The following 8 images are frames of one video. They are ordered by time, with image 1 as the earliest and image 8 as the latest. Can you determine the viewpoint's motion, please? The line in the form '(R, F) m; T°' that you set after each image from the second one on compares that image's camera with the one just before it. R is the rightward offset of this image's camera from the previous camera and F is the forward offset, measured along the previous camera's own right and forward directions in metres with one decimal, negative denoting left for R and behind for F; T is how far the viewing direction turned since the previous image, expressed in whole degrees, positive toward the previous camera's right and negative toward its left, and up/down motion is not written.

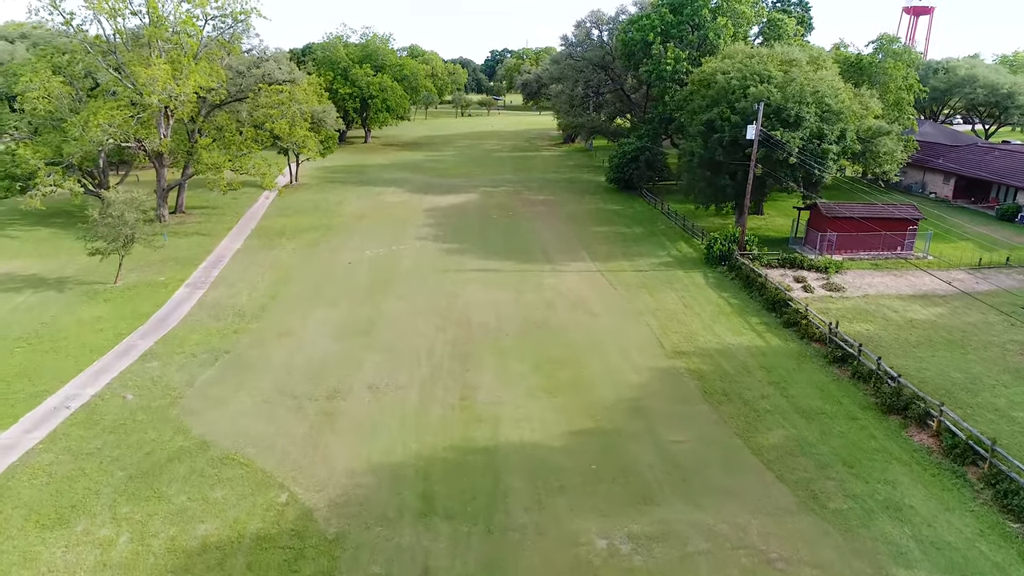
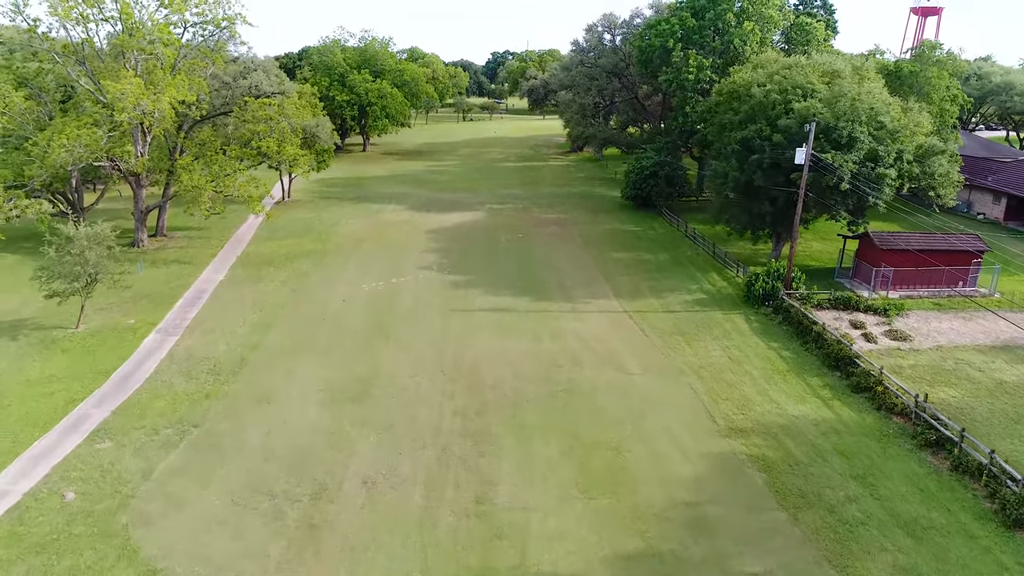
(-0.5, +3.0) m; 0°
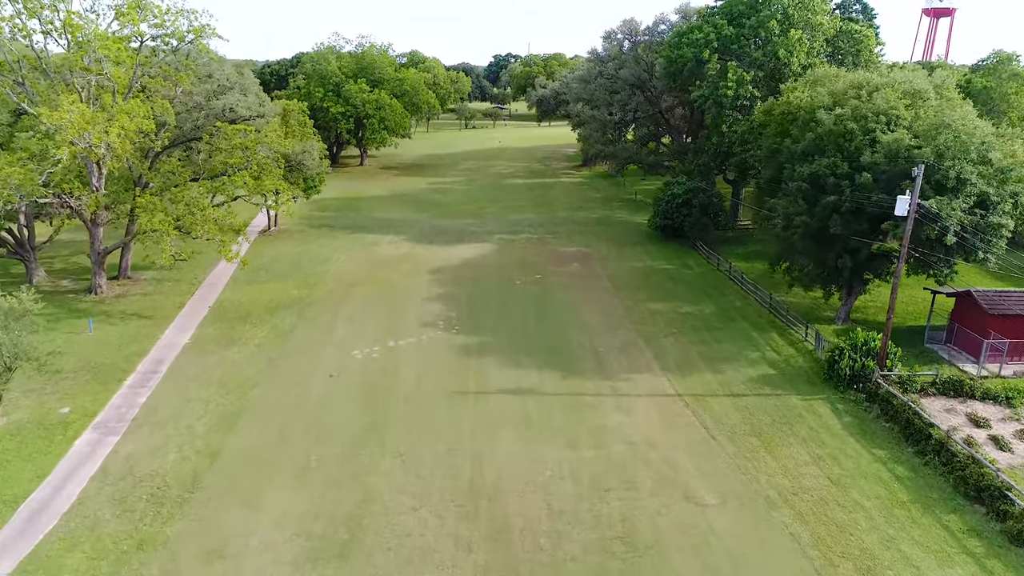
(-0.7, +4.4) m; 0°
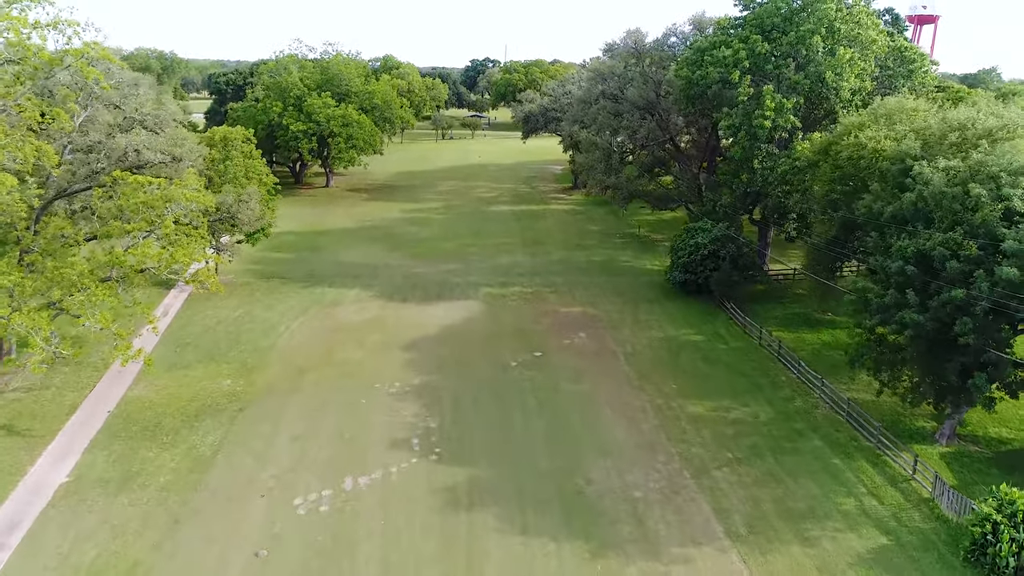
(-0.6, +5.9) m; +2°
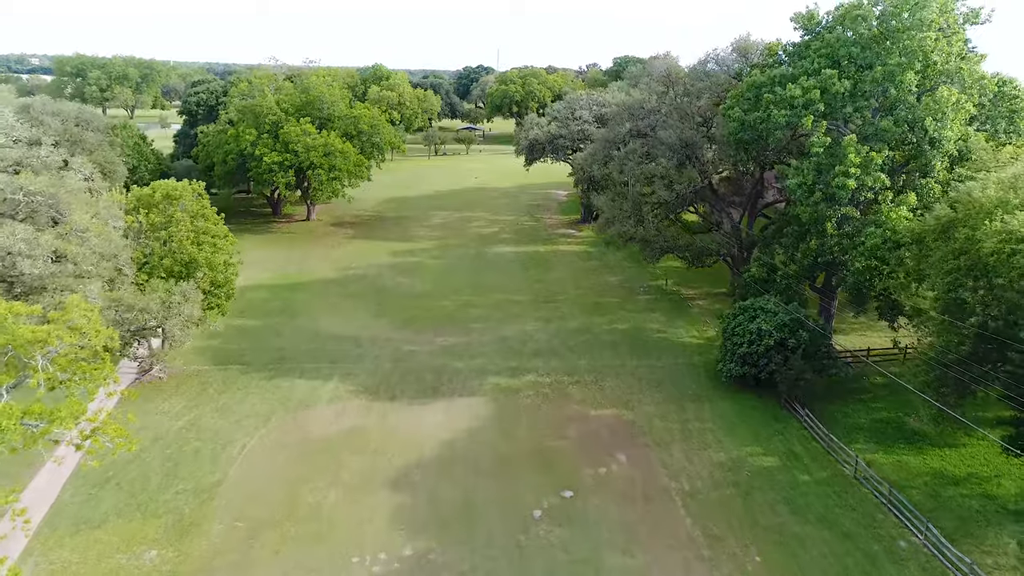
(-0.7, +5.6) m; +1°
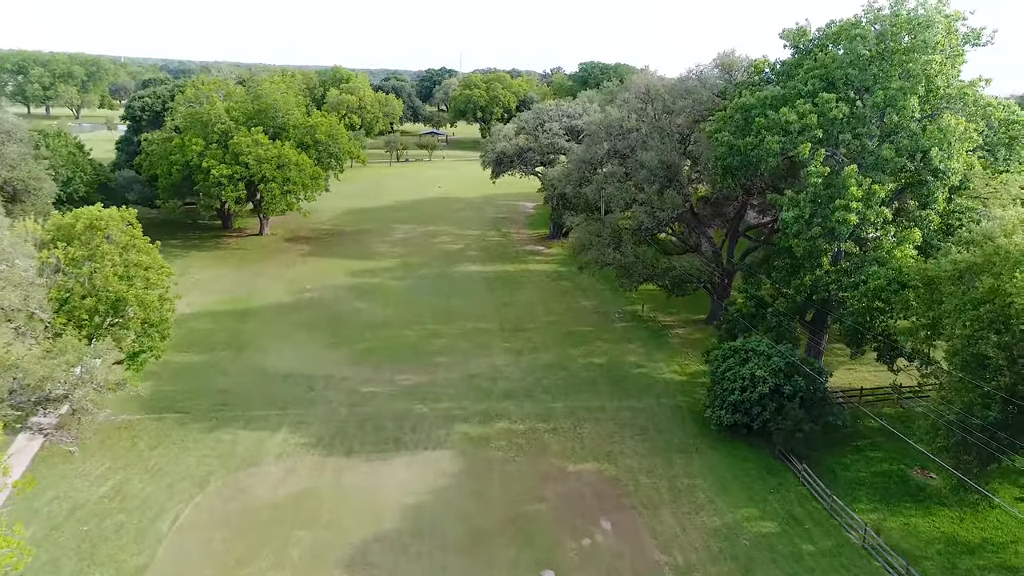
(-0.2, +2.2) m; +3°
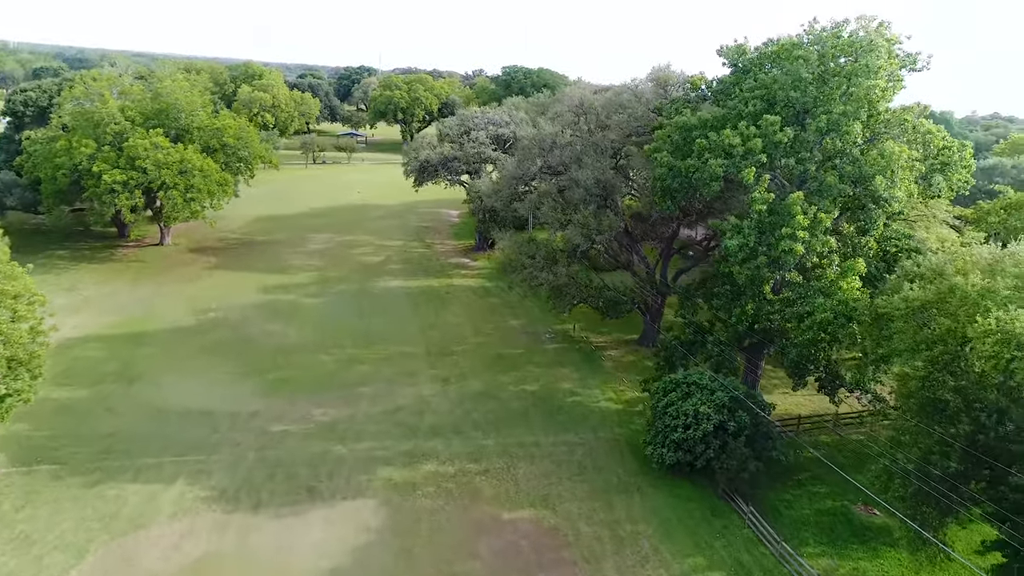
(-0.2, +1.7) m; +6°
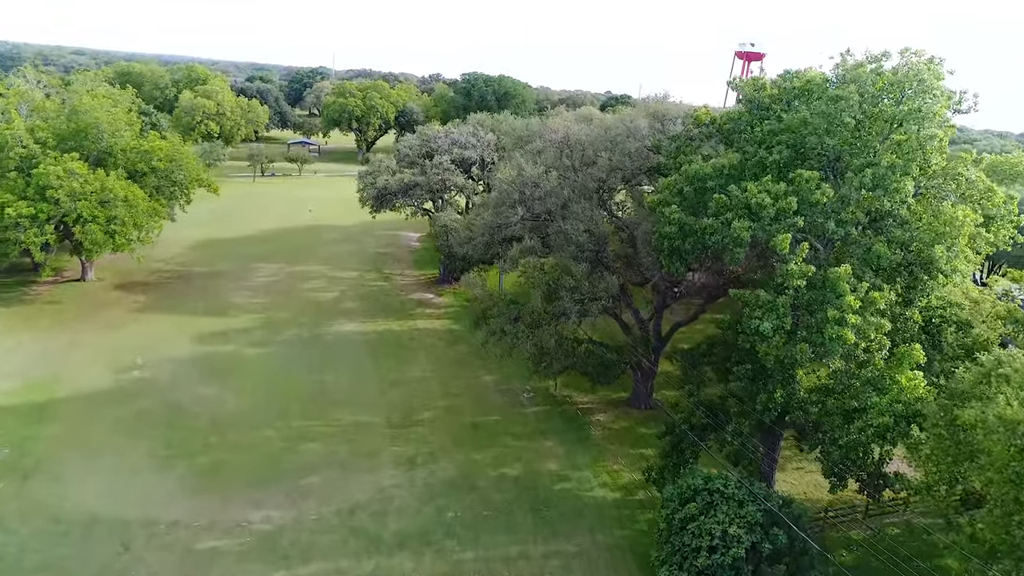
(-0.6, +3.8) m; +3°
